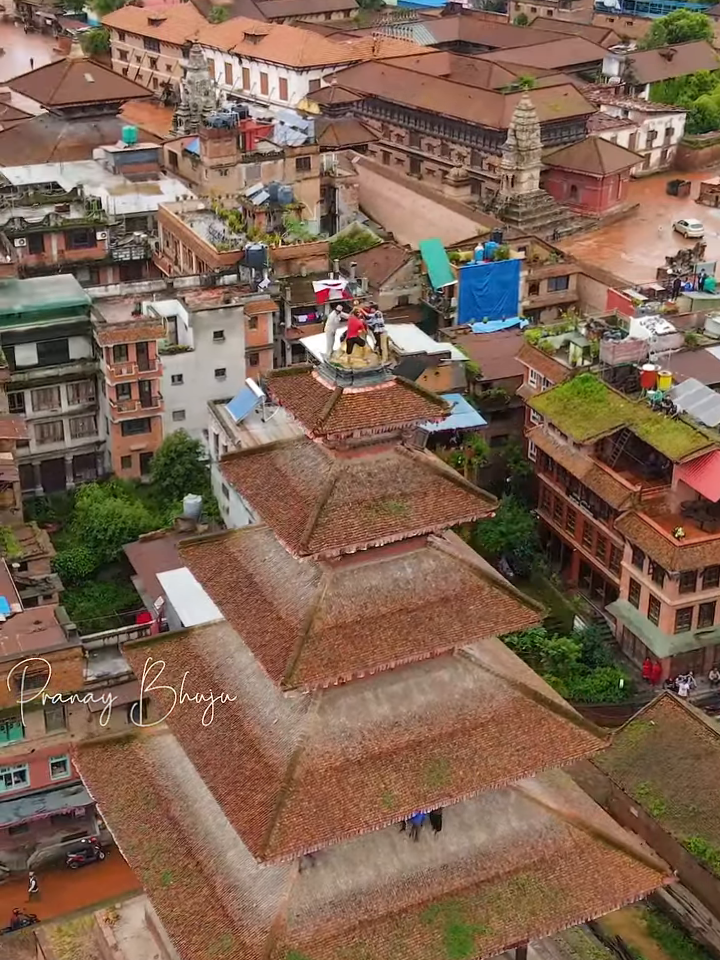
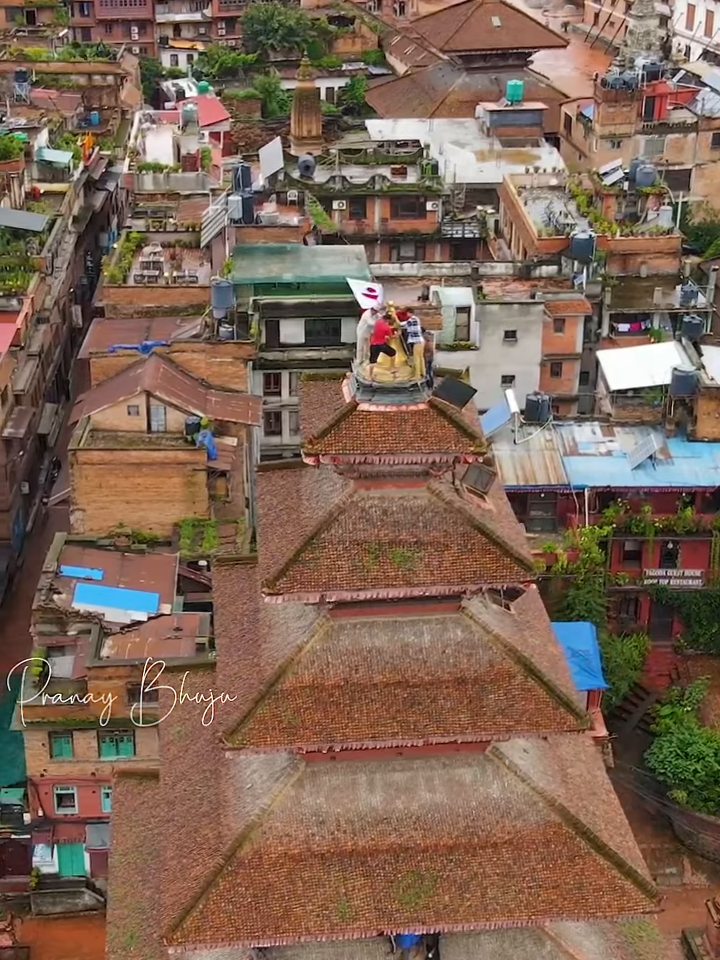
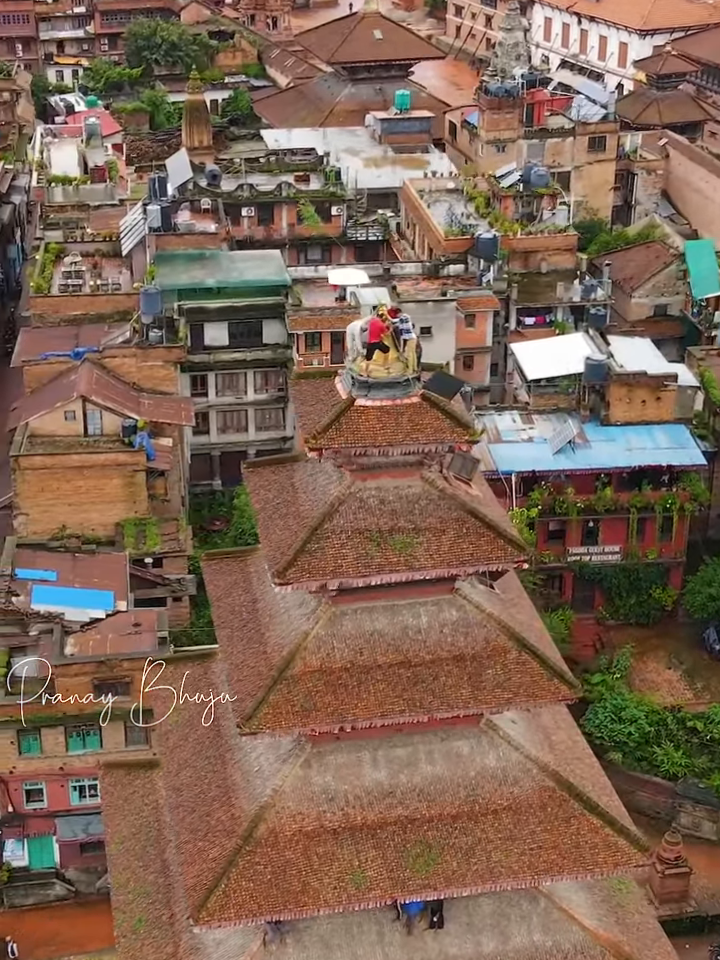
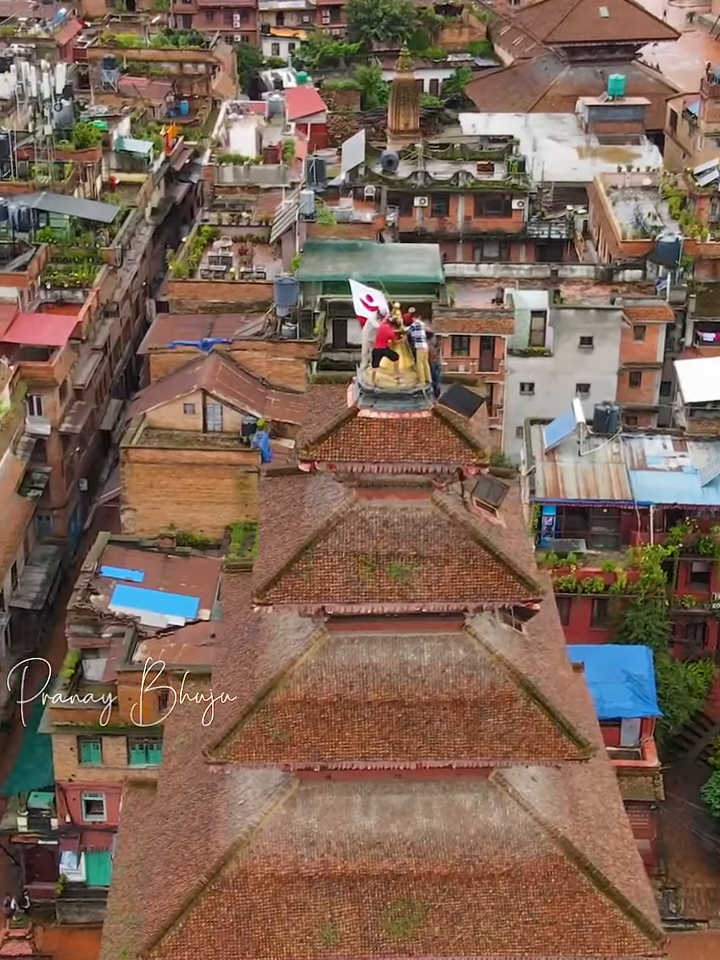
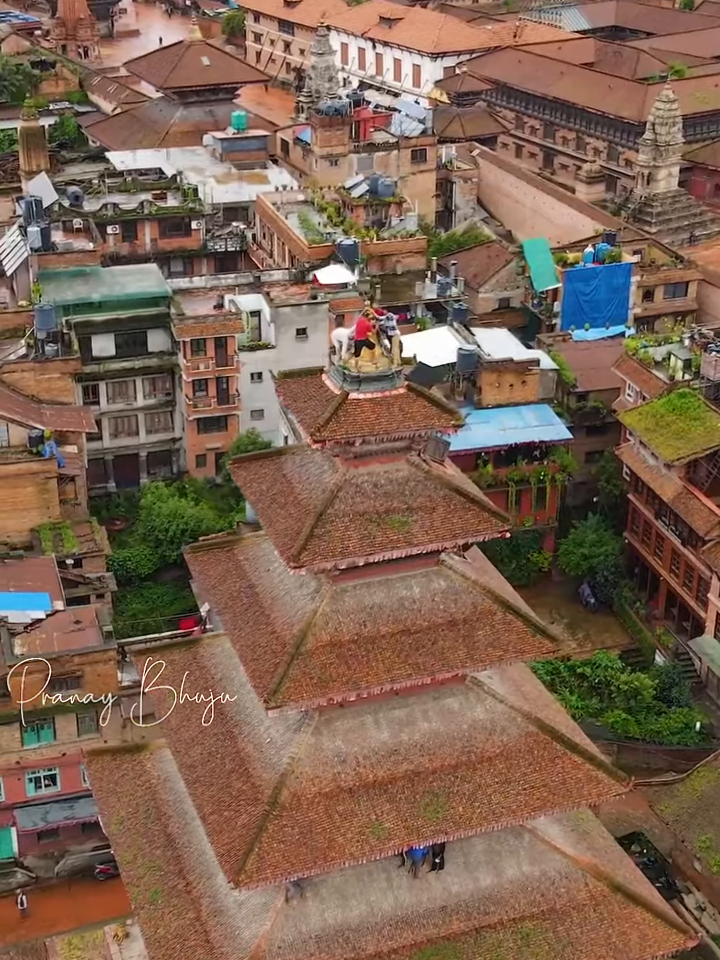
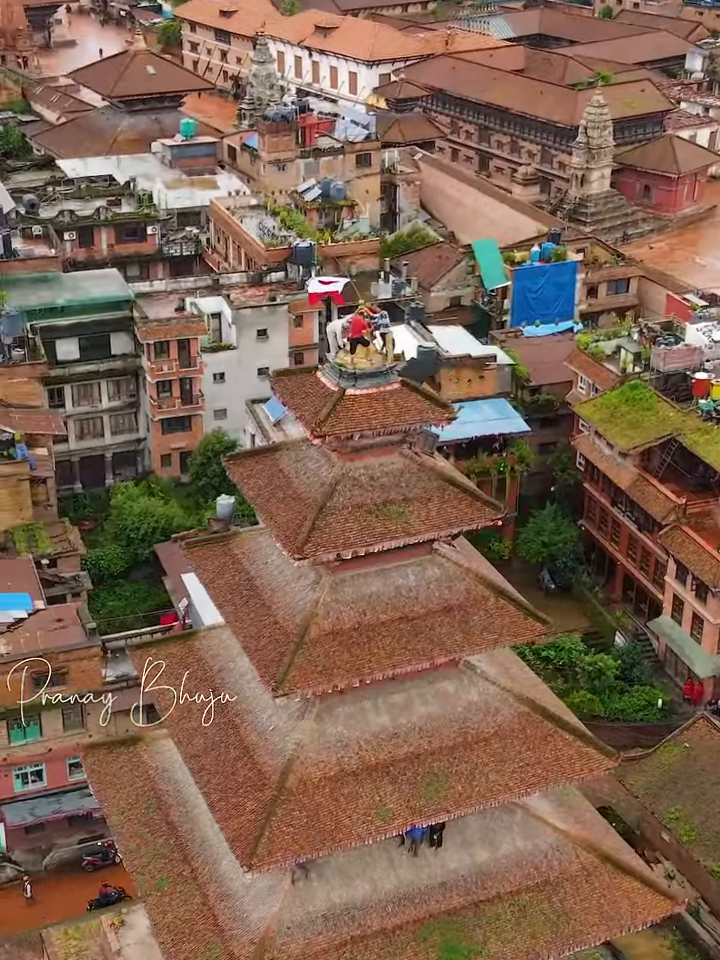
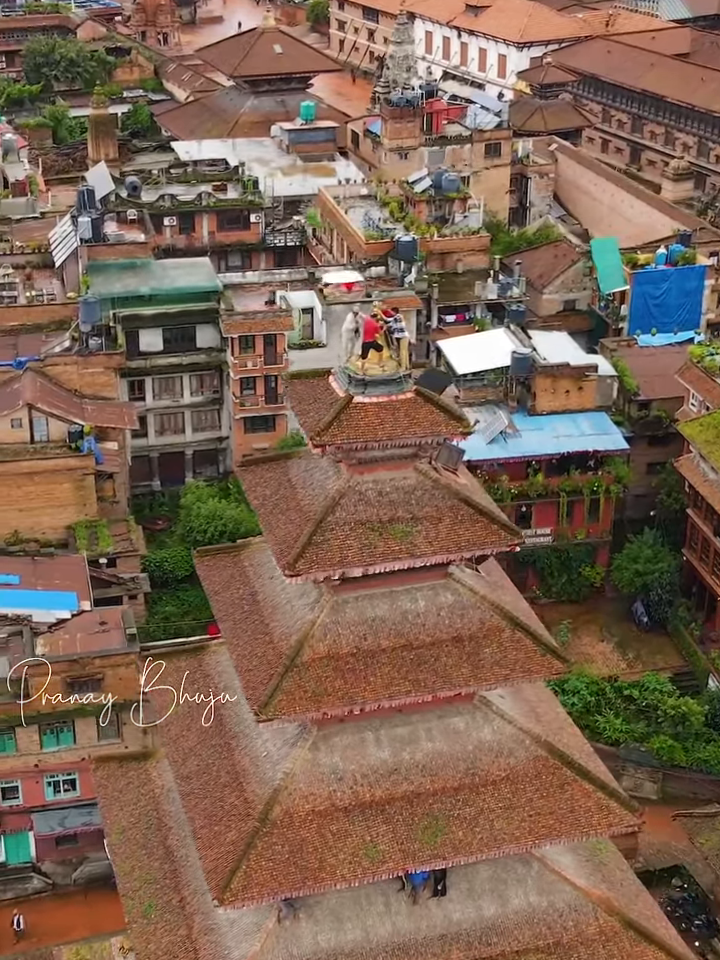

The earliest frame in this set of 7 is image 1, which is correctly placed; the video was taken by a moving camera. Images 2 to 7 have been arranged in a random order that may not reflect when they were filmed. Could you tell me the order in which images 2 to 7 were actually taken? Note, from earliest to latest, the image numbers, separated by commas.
6, 5, 7, 3, 2, 4
